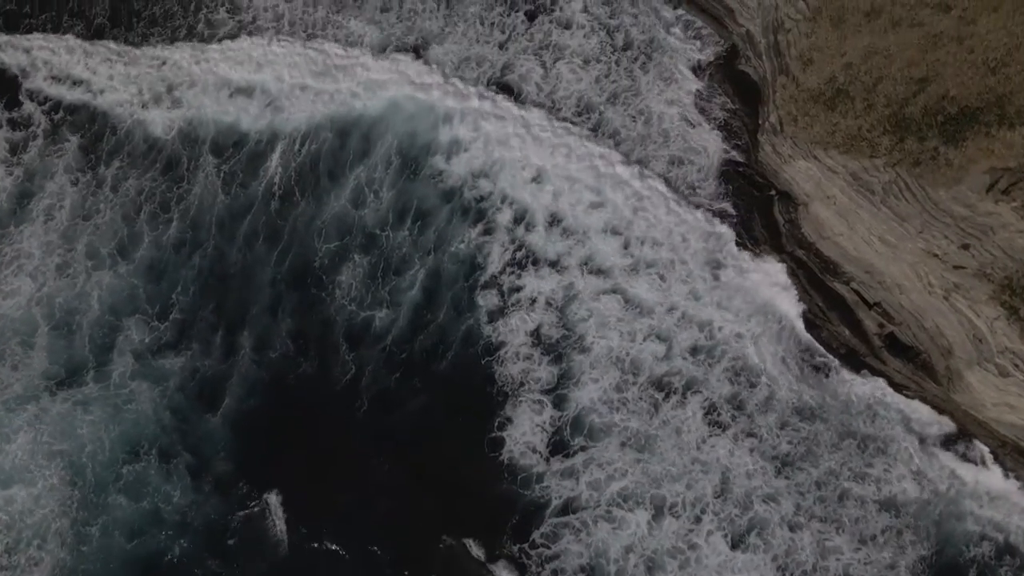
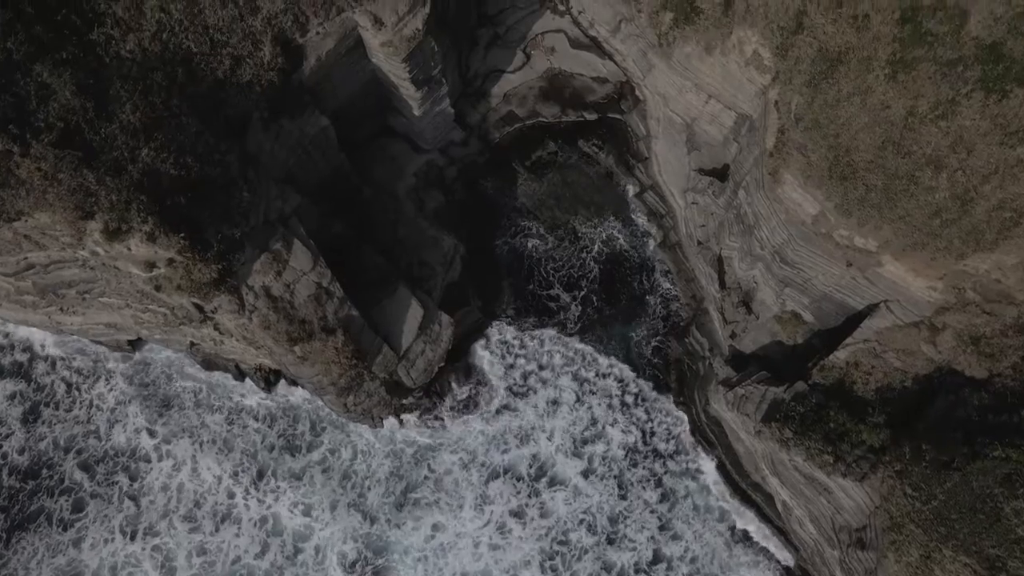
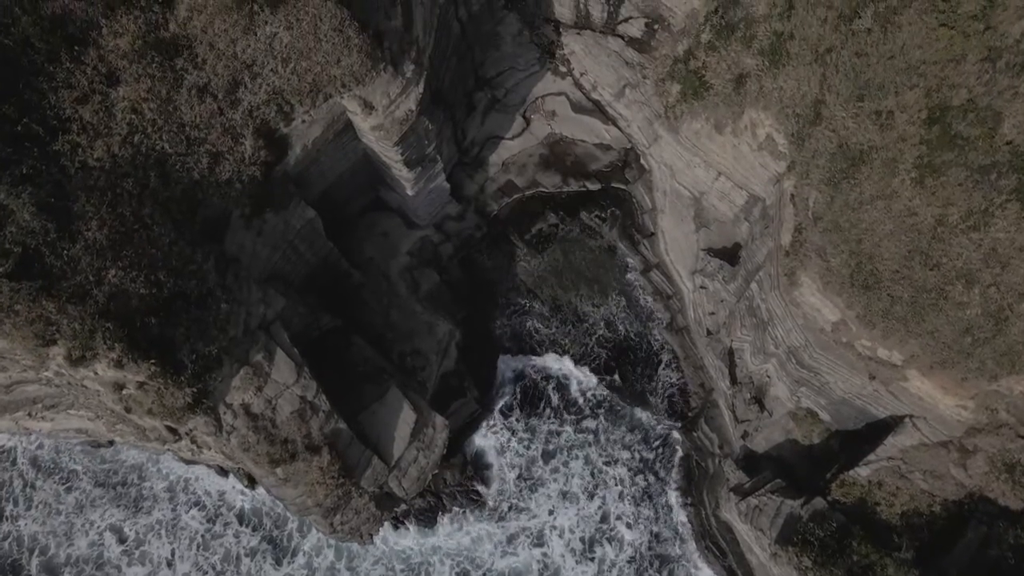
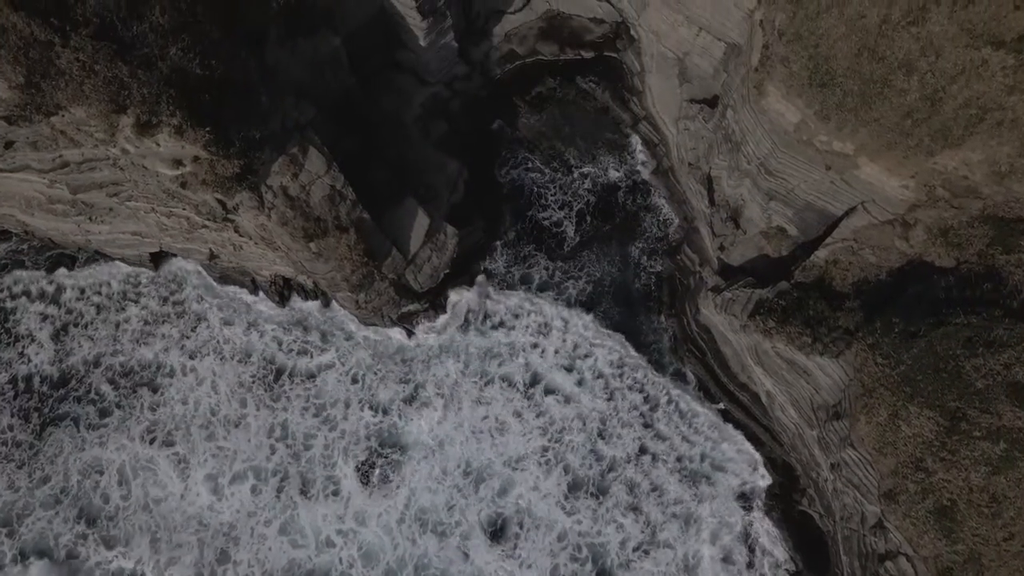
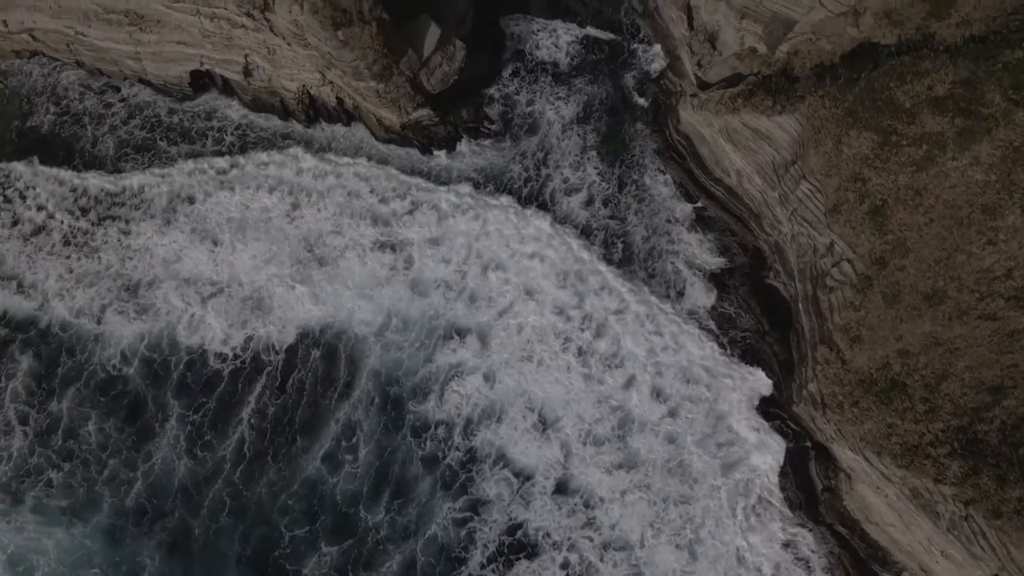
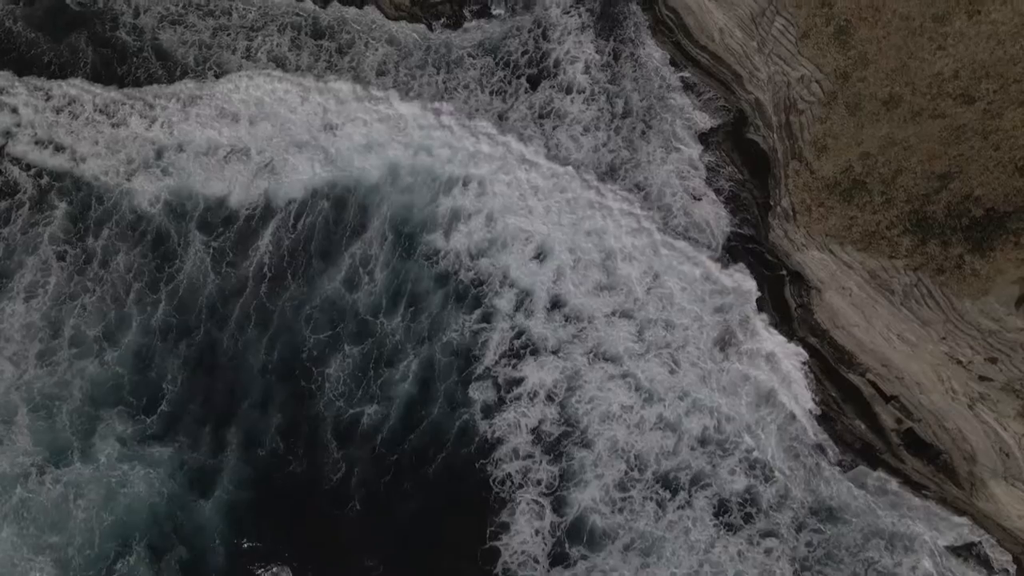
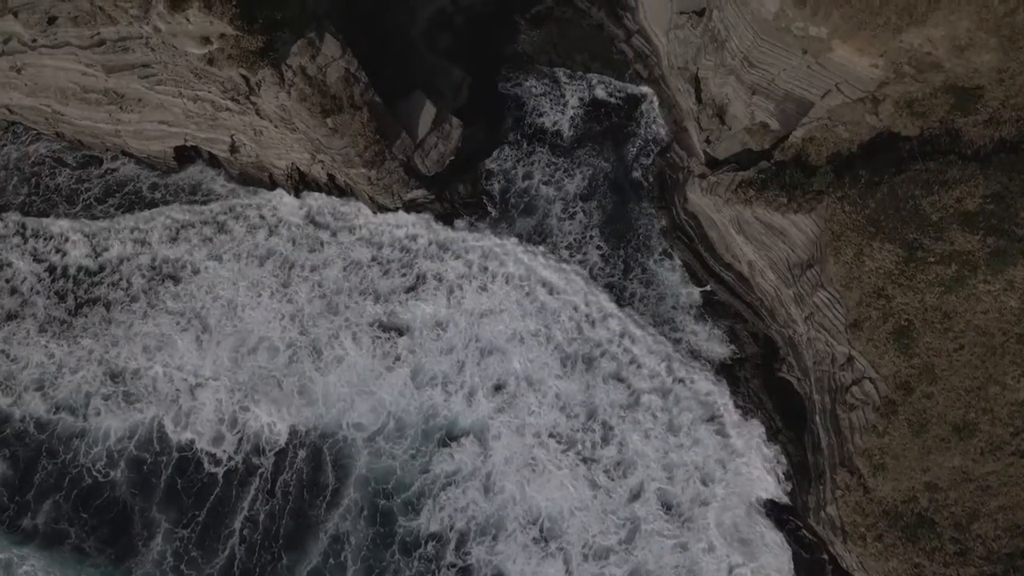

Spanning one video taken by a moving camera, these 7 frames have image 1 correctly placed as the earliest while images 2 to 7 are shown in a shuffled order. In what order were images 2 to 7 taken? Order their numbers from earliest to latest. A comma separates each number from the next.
6, 5, 7, 4, 2, 3
